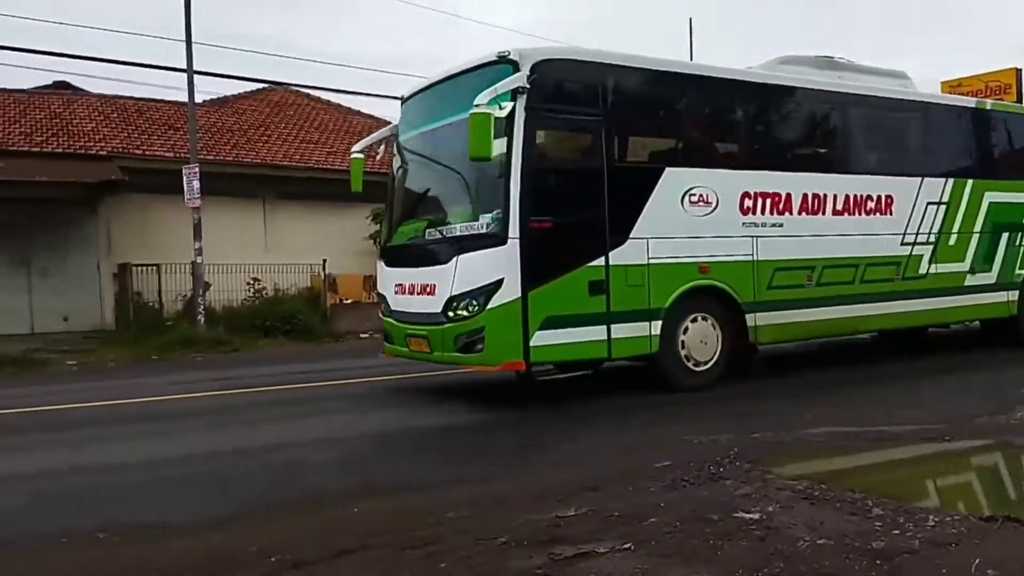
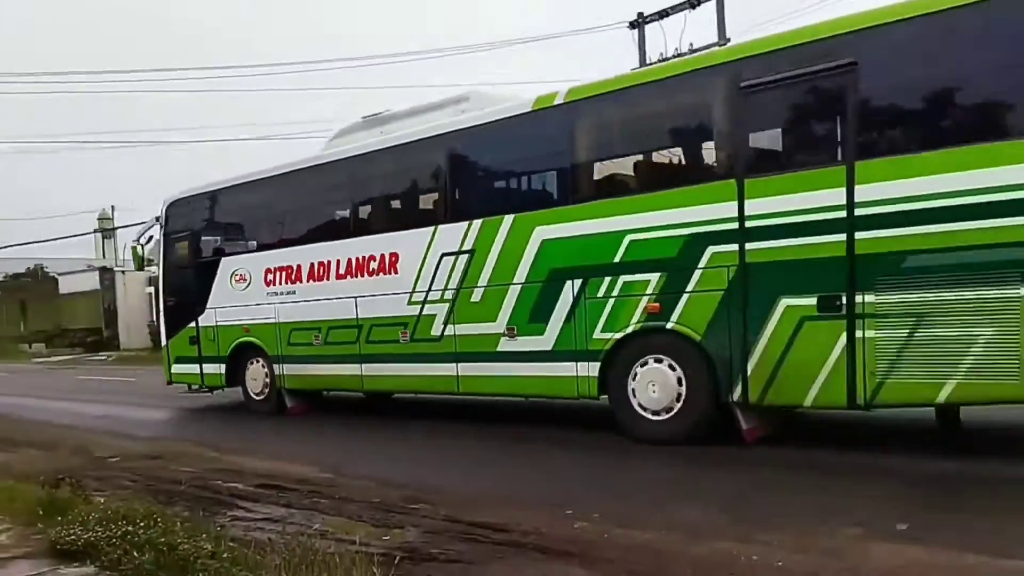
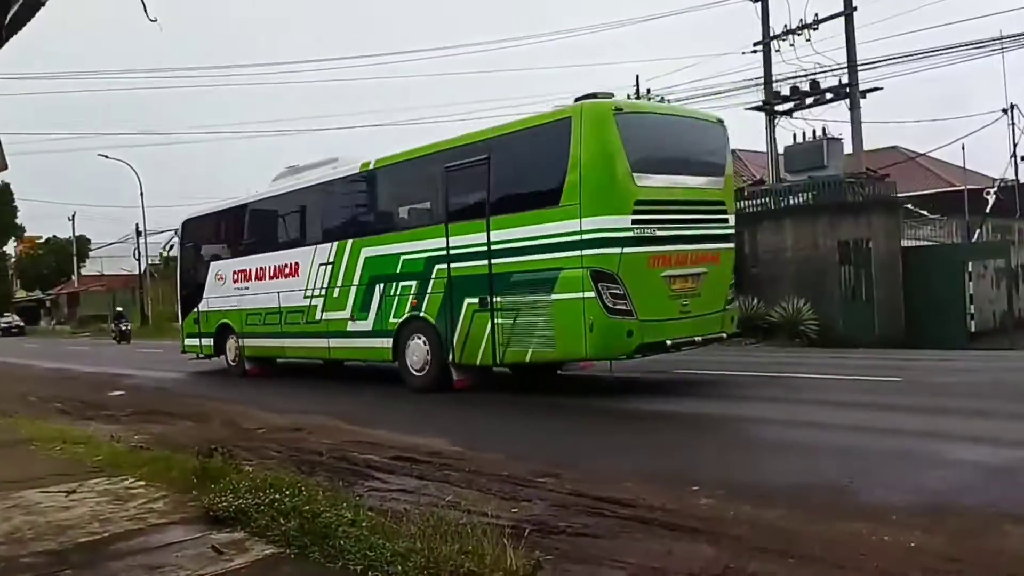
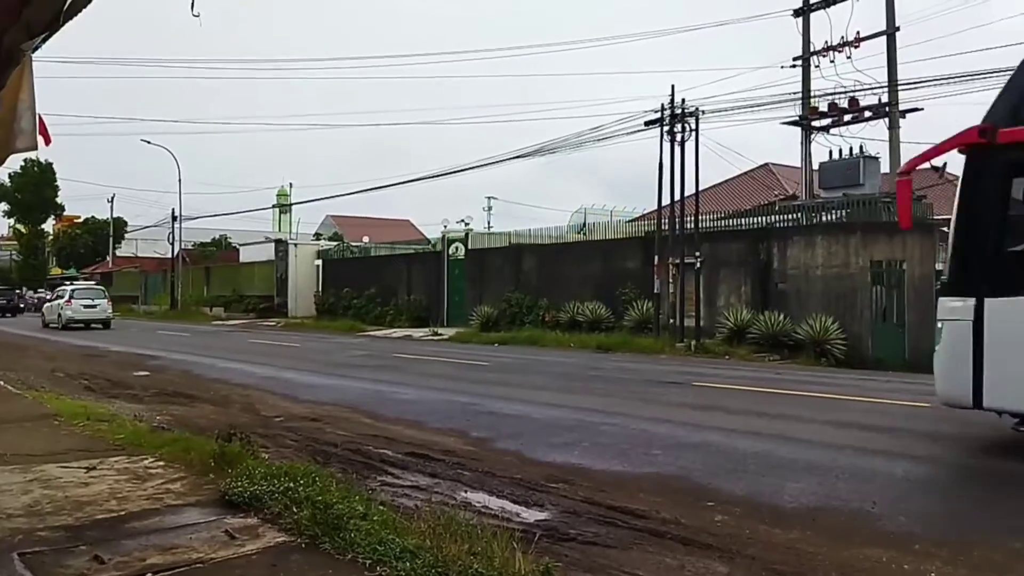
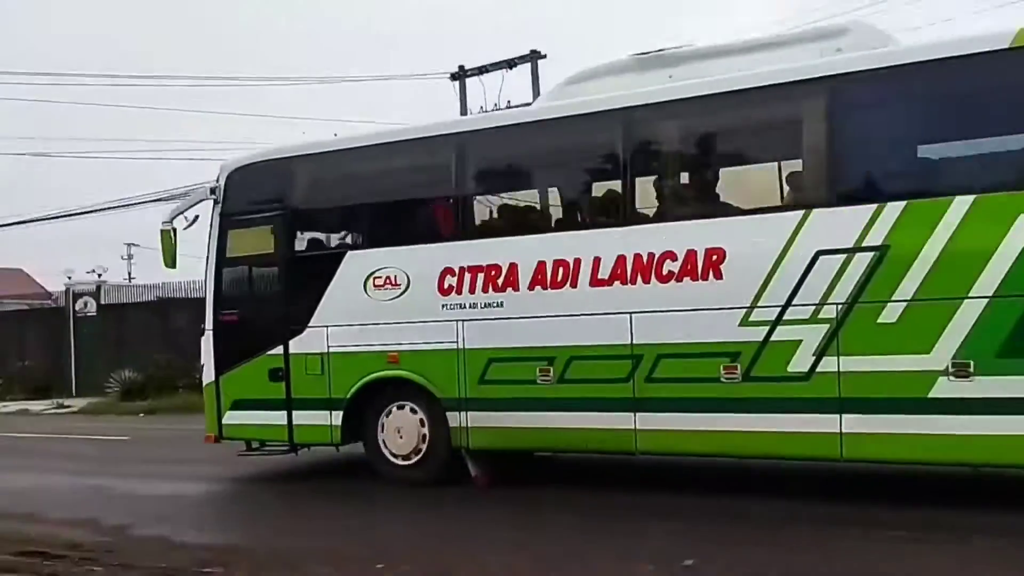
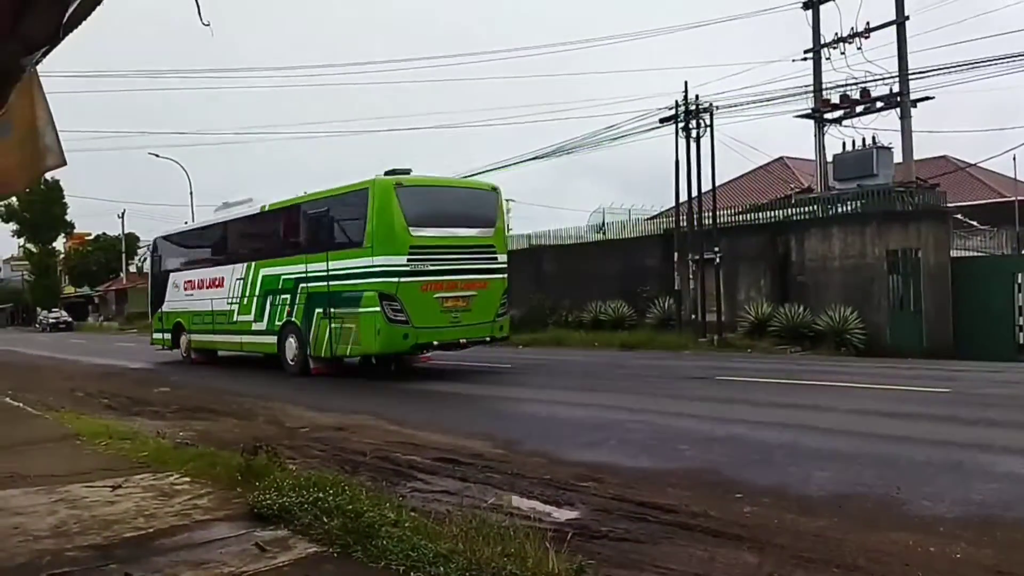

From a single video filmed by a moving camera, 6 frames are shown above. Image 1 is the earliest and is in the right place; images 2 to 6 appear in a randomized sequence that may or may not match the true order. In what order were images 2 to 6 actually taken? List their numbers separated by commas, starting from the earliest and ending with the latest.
5, 2, 3, 6, 4
